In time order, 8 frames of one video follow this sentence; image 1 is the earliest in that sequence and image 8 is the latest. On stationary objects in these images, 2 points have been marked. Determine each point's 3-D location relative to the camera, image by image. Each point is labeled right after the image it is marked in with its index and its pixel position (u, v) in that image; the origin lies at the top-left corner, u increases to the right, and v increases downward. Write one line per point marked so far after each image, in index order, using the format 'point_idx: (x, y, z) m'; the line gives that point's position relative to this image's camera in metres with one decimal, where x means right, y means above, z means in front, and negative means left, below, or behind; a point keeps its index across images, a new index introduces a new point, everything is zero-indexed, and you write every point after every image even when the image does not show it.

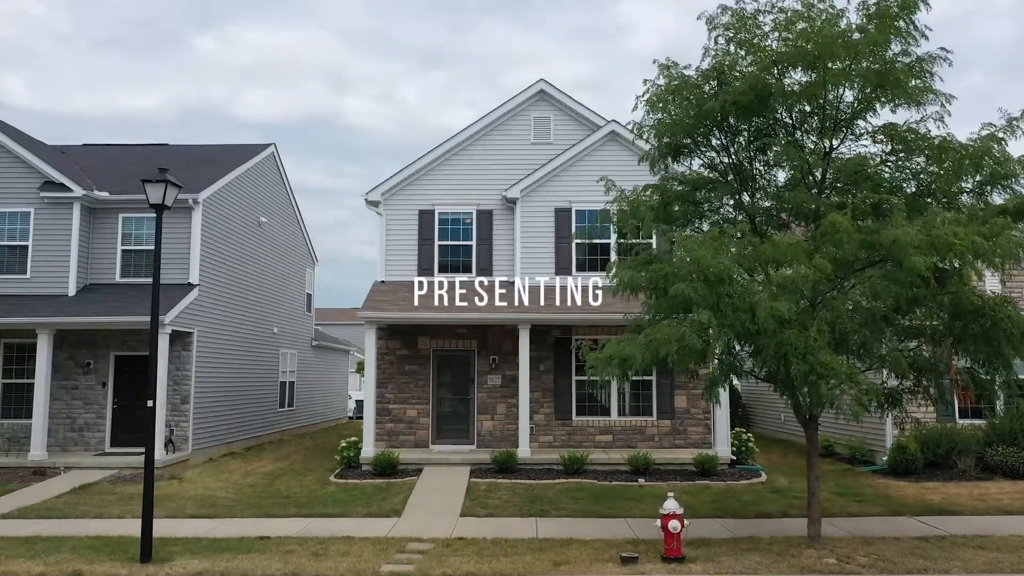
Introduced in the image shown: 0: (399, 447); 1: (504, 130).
0: (-4.2, -5.9, +14.1) m
1: (-0.3, +6.2, +15.0) m
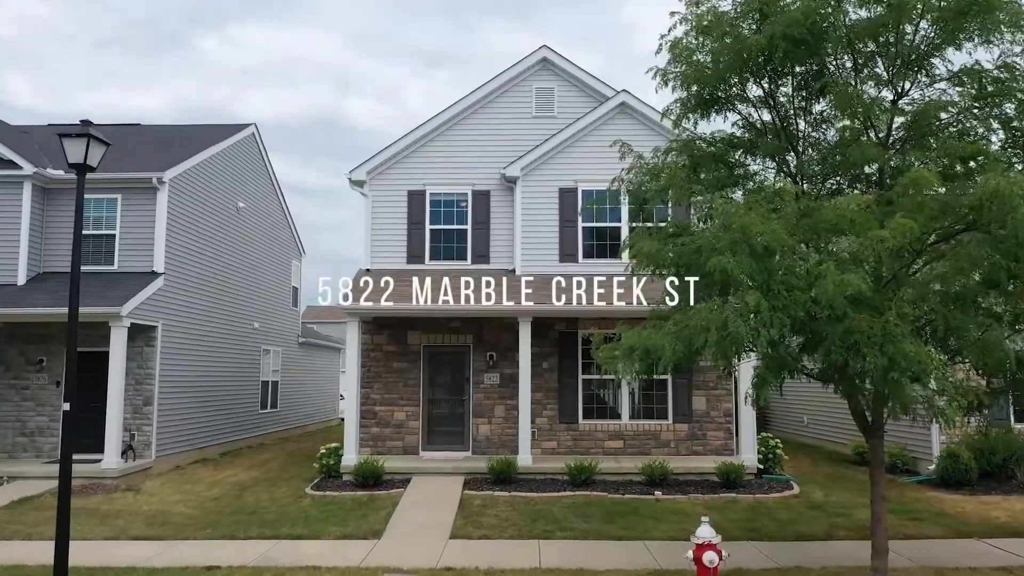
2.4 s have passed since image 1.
0: (-4.2, -5.5, +12.7) m
1: (-0.3, +6.6, +13.6) m
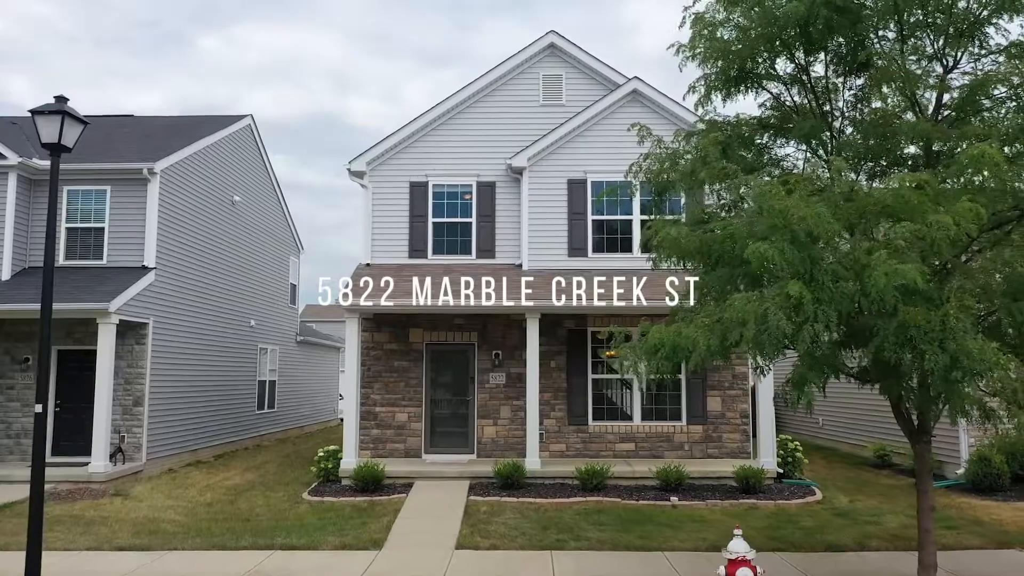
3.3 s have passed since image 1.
0: (-4.0, -5.3, +12.1) m
1: (-0.1, +6.8, +13.0) m
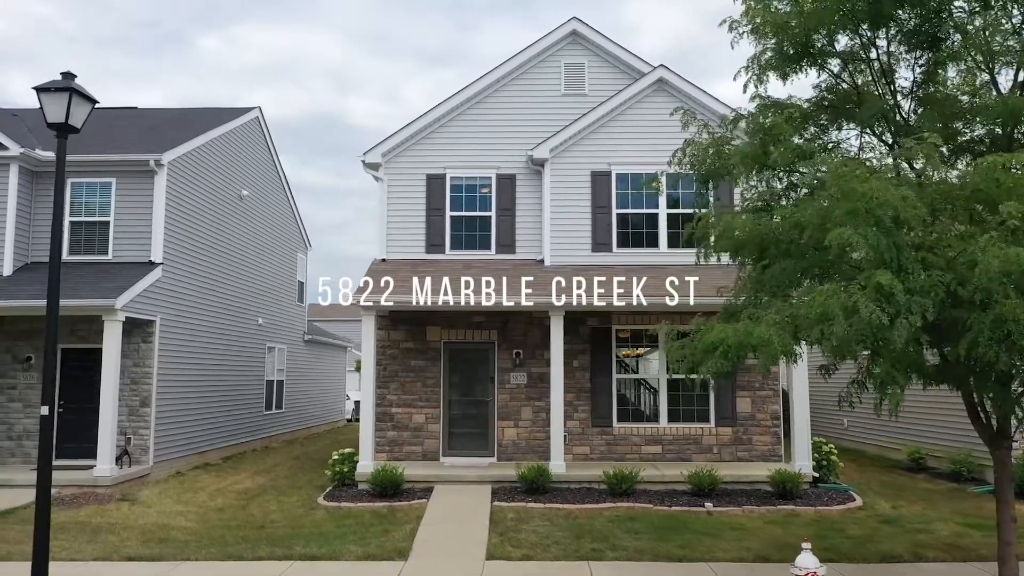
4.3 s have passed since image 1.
0: (-3.3, -5.2, +11.6) m
1: (+0.6, +6.9, +12.6) m
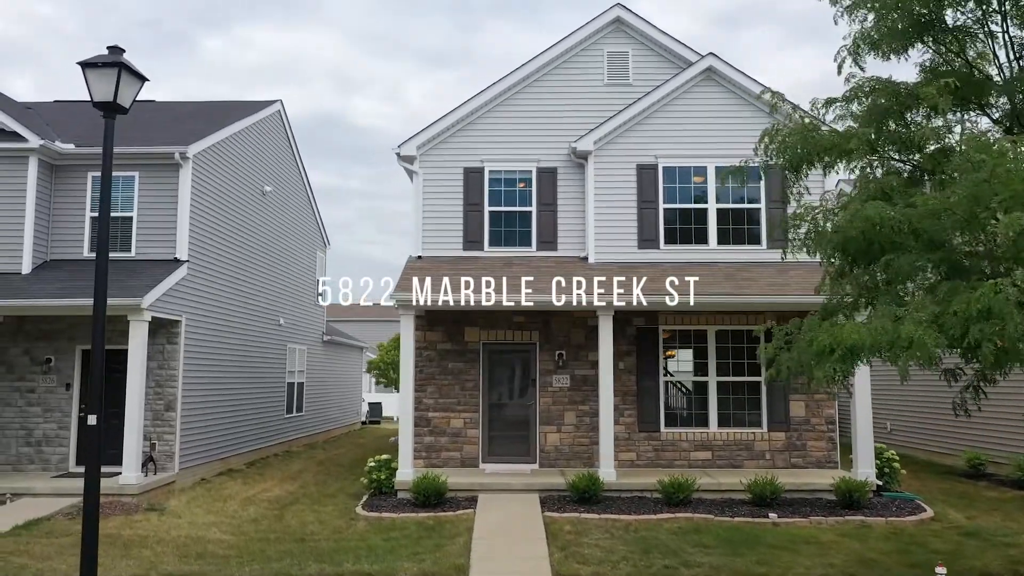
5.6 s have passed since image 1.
0: (-2.1, -5.2, +11.1) m
1: (+1.9, +6.9, +12.0) m
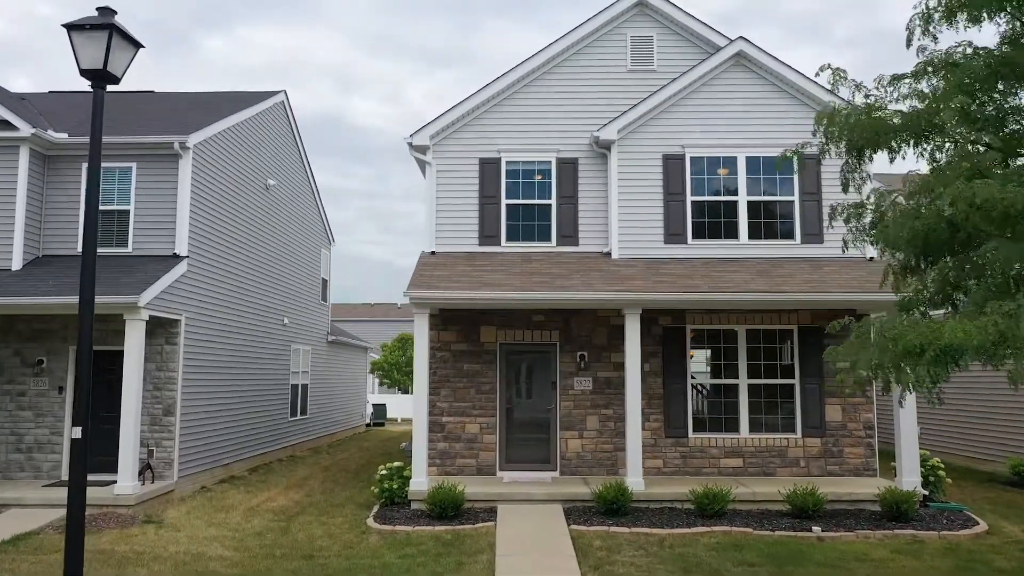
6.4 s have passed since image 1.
0: (-1.5, -5.1, +10.5) m
1: (+2.4, +7.0, +11.4) m
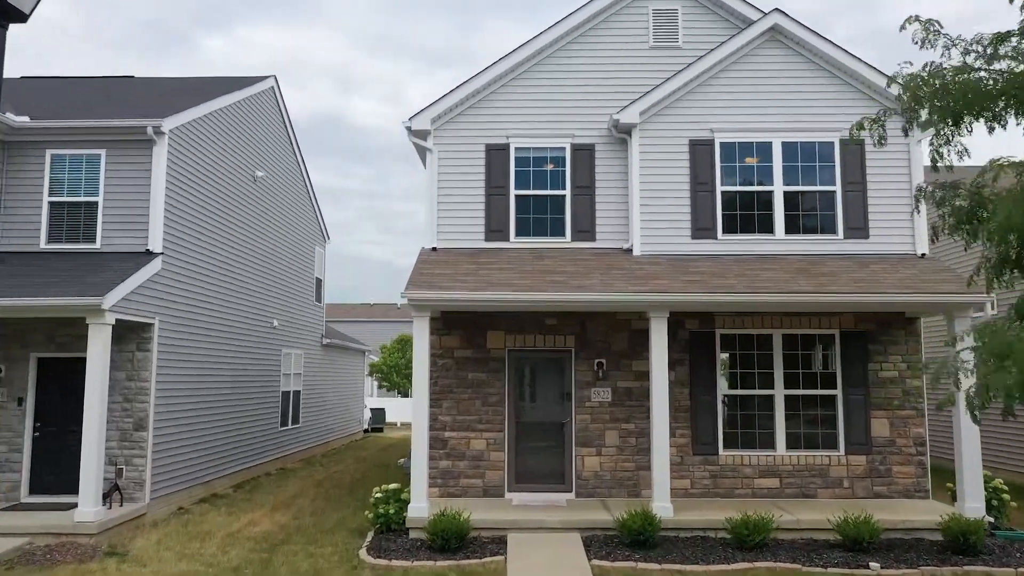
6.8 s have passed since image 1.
0: (-1.3, -5.1, +9.4) m
1: (+2.6, +7.0, +10.3) m
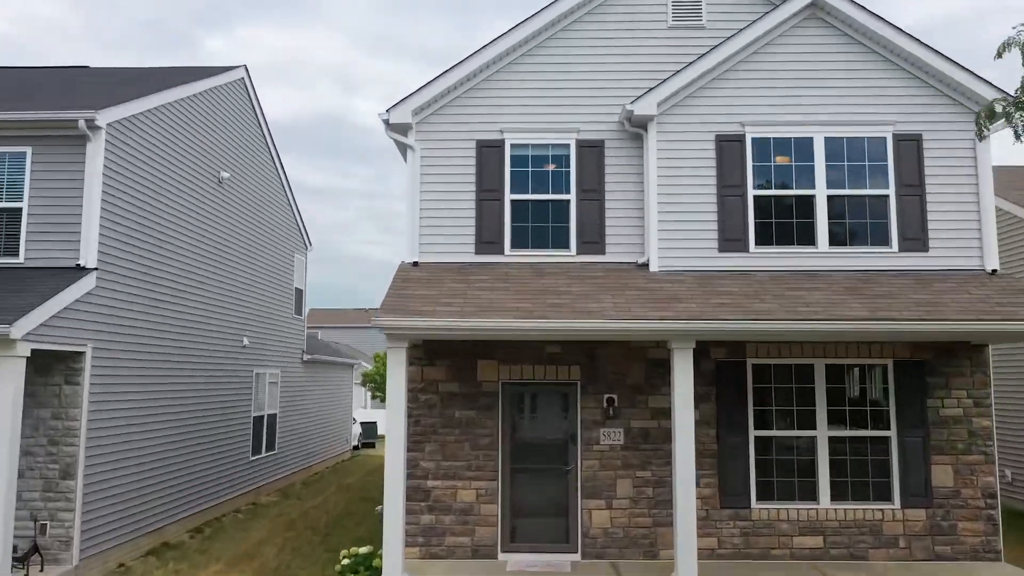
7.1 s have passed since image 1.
0: (-1.4, -5.6, +7.9) m
1: (+2.5, +6.5, +8.9) m
